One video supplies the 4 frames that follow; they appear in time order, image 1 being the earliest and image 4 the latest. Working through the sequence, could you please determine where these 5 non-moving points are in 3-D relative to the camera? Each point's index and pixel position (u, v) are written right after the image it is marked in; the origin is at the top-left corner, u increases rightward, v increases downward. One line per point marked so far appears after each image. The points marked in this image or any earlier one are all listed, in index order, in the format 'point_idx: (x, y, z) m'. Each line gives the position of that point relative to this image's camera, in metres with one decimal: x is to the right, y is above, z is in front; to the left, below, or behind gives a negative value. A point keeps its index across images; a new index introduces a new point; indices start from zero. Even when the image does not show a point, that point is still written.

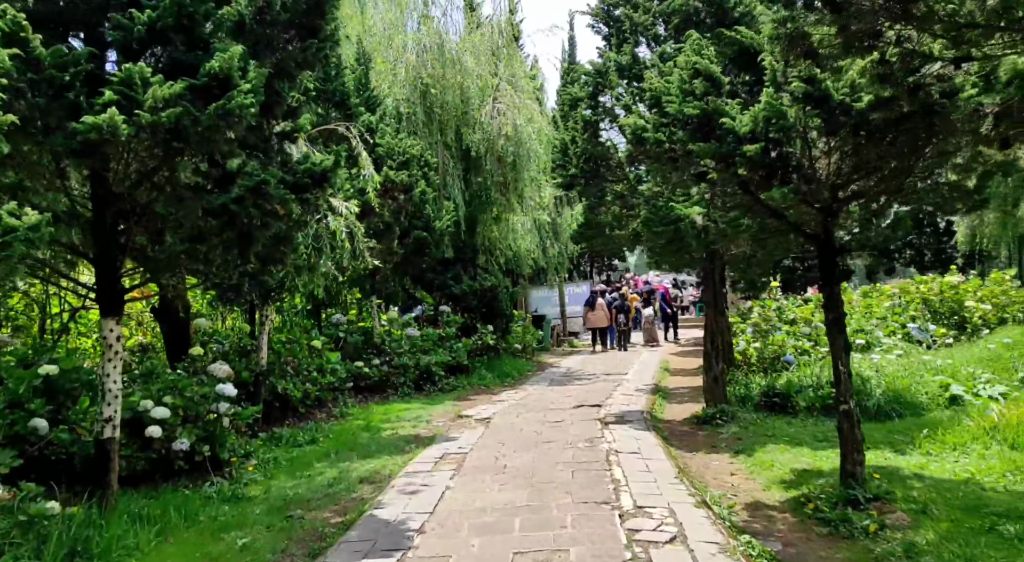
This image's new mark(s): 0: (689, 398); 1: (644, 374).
0: (+2.6, -1.7, +13.7) m
1: (+2.4, -1.7, +16.6) m
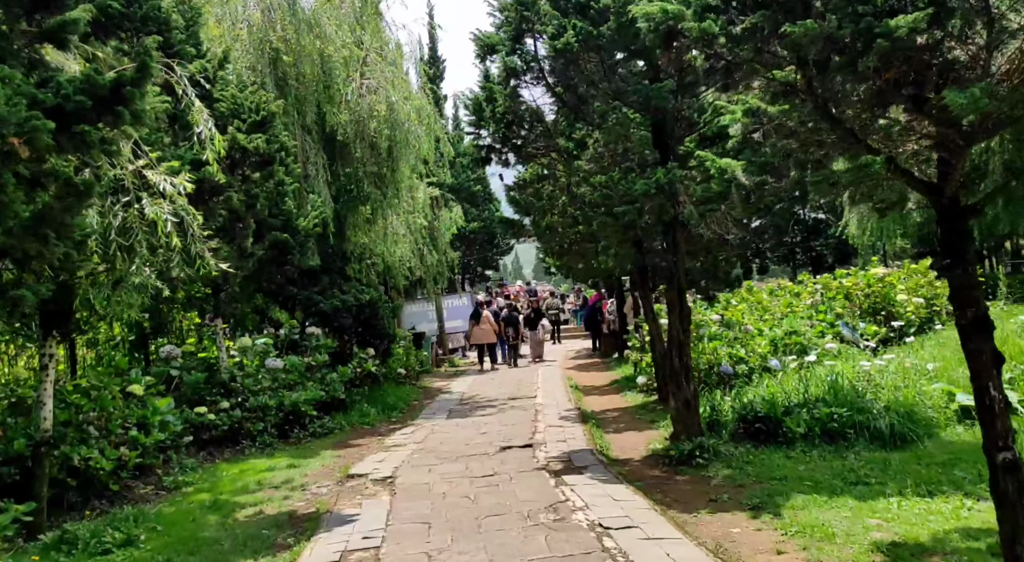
0: (+1.4, -1.8, +11.2) m
1: (+0.7, -1.8, +14.0) m
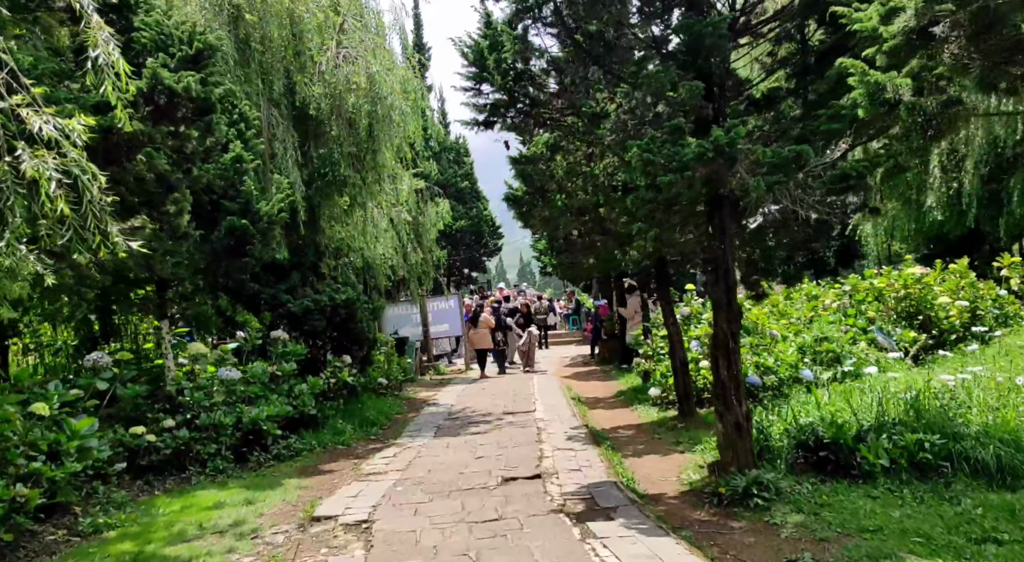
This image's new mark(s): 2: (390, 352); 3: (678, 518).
0: (+1.4, -1.7, +9.5) m
1: (+0.6, -1.7, +12.3) m
2: (-2.0, -1.2, +15.4) m
3: (+1.1, -1.6, +6.3) m
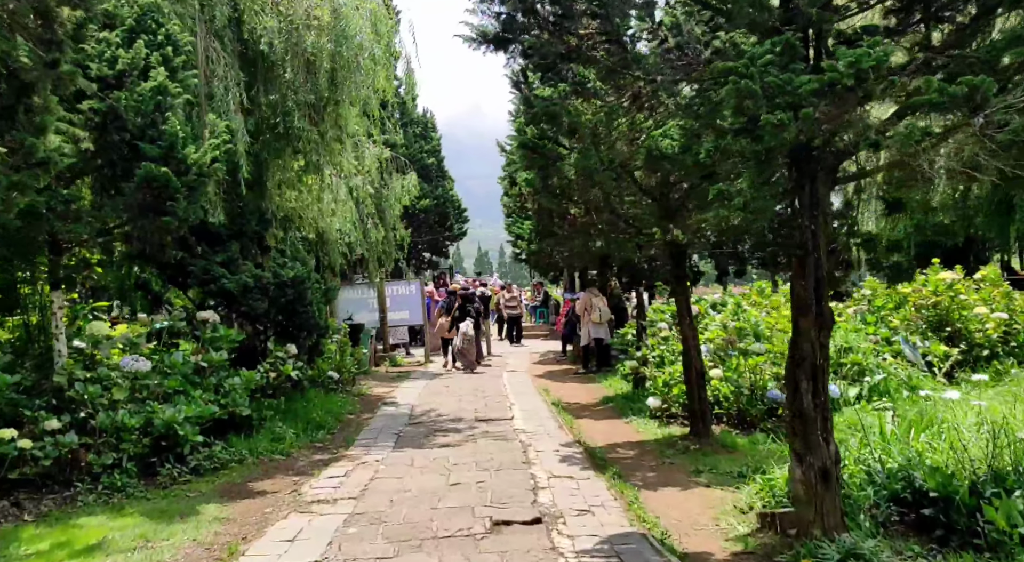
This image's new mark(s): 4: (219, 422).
0: (+1.2, -1.6, +7.7) m
1: (+0.3, -1.6, +10.4) m
2: (-2.4, -0.9, +13.4) m
3: (+1.1, -1.6, +4.5) m
4: (-2.8, -1.3, +8.8) m
